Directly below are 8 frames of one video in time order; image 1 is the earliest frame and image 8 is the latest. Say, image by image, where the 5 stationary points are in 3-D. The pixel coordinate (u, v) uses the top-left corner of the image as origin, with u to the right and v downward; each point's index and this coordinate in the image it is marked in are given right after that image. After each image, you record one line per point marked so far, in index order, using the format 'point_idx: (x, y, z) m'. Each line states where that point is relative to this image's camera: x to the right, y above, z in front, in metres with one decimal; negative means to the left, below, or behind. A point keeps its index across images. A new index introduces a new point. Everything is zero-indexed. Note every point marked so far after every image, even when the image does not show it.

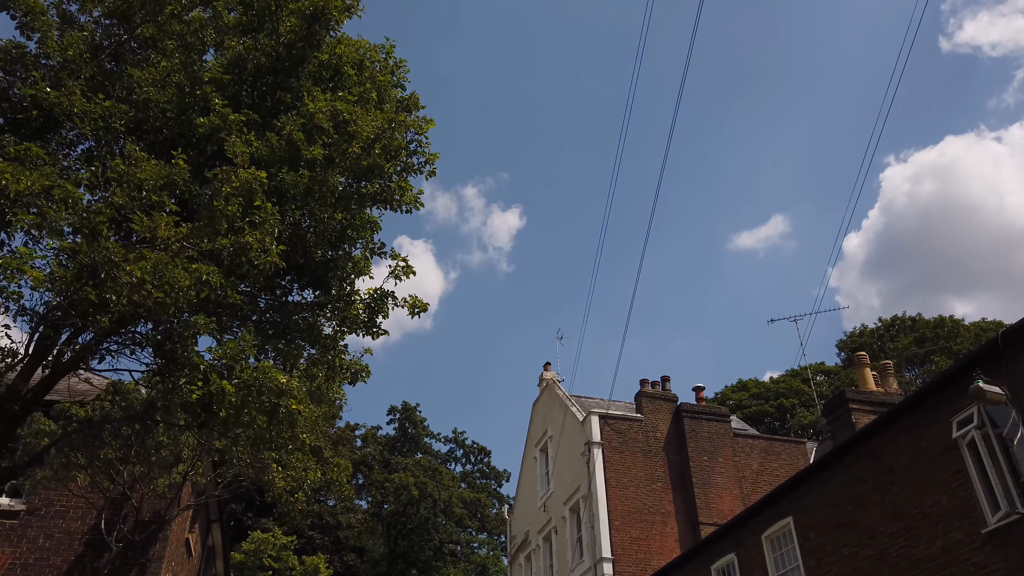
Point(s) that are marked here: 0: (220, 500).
0: (-5.3, -3.9, +14.1) m
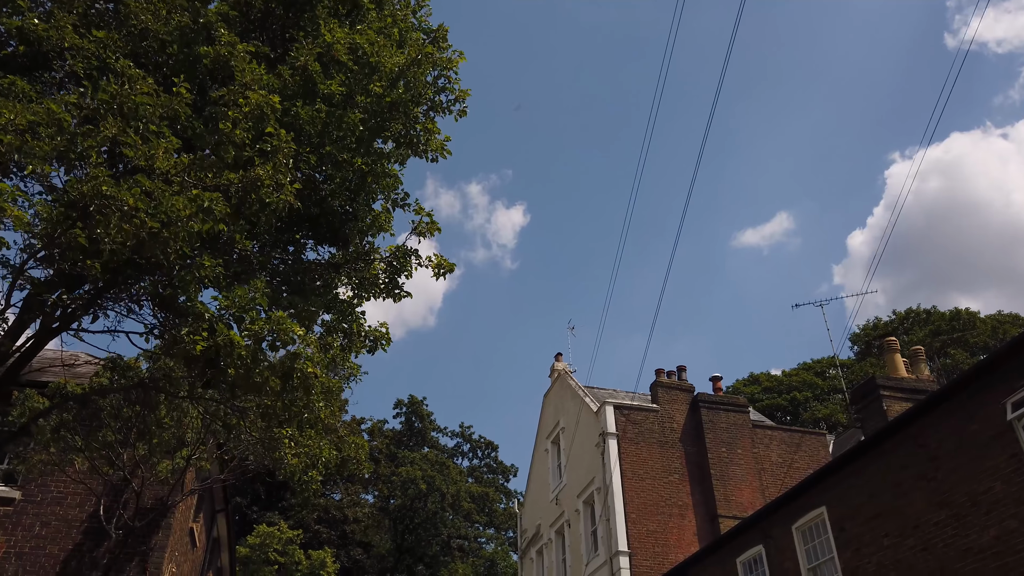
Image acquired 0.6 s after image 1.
0: (-5.0, -3.5, +13.5) m
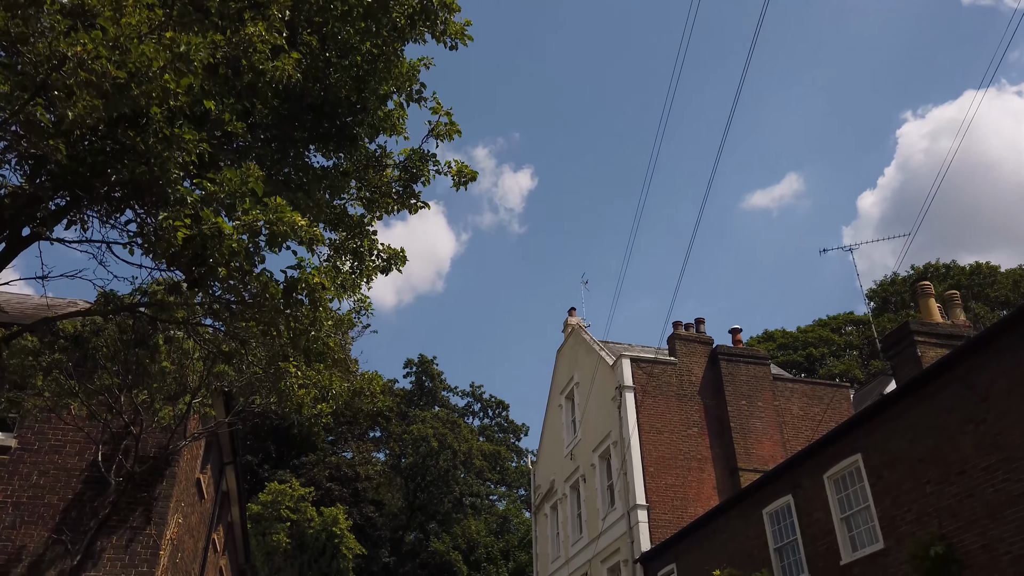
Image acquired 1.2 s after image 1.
0: (-4.7, -2.6, +13.1) m
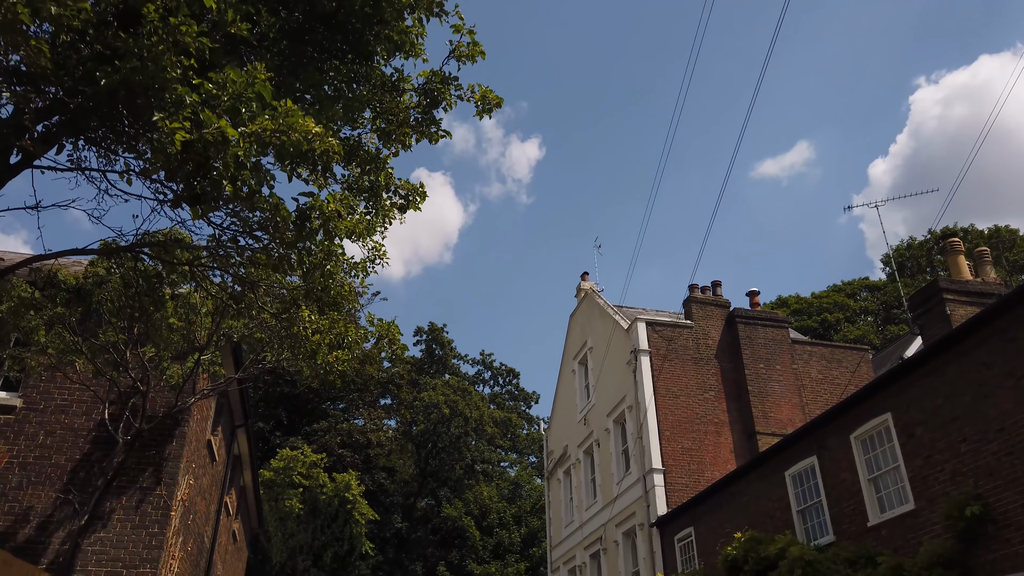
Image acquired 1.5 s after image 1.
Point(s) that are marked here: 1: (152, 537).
0: (-4.4, -1.9, +12.8) m
1: (-4.1, -2.8, +8.8) m
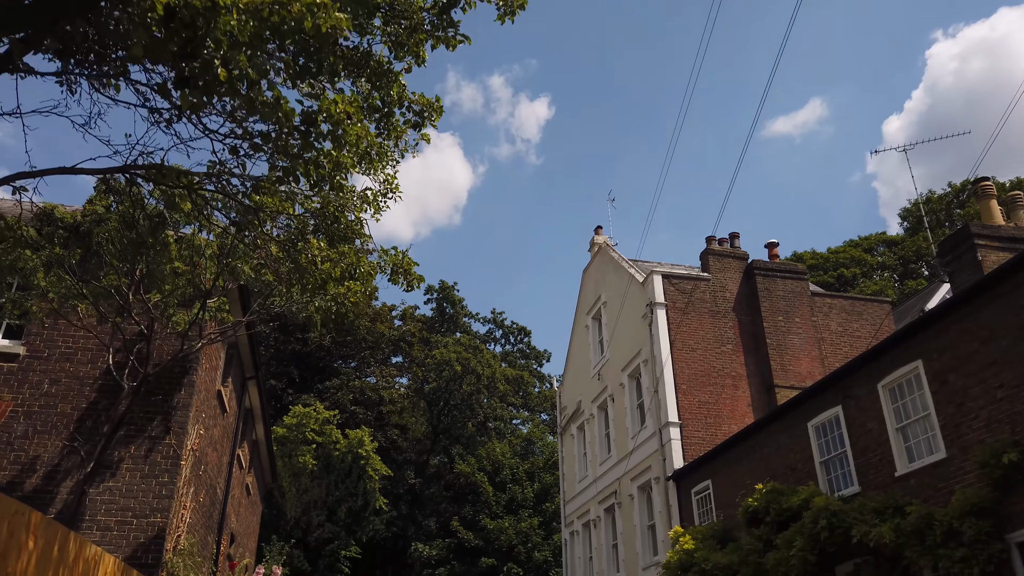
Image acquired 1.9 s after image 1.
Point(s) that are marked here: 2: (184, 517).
0: (-4.2, -1.1, +12.5) m
1: (-3.9, -2.2, +8.6) m
2: (-3.8, -2.7, +9.0) m
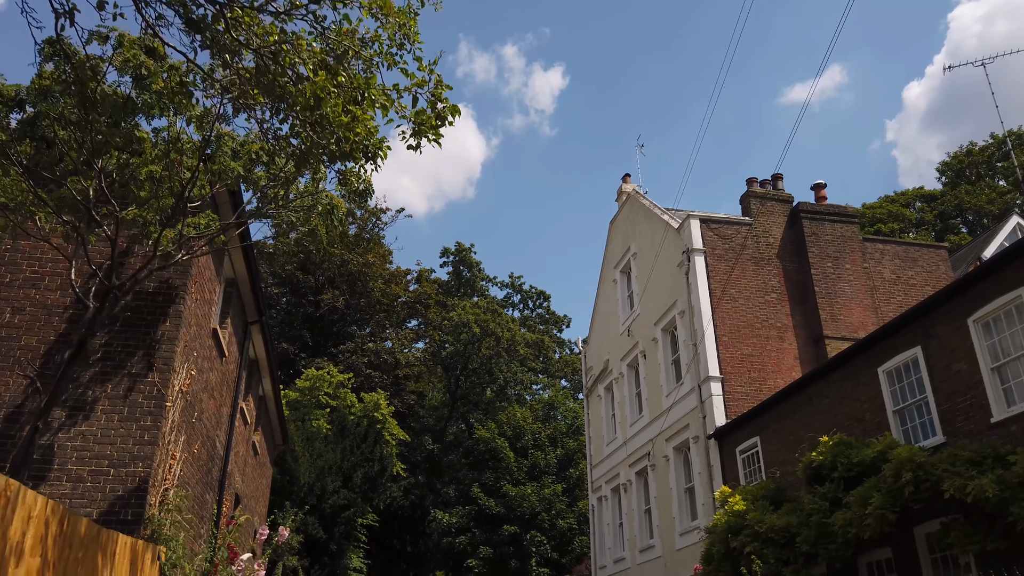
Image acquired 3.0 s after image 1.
0: (-3.7, -0.1, +11.2) m
1: (-3.5, -1.4, +7.4) m
2: (-3.4, -1.8, +7.8) m
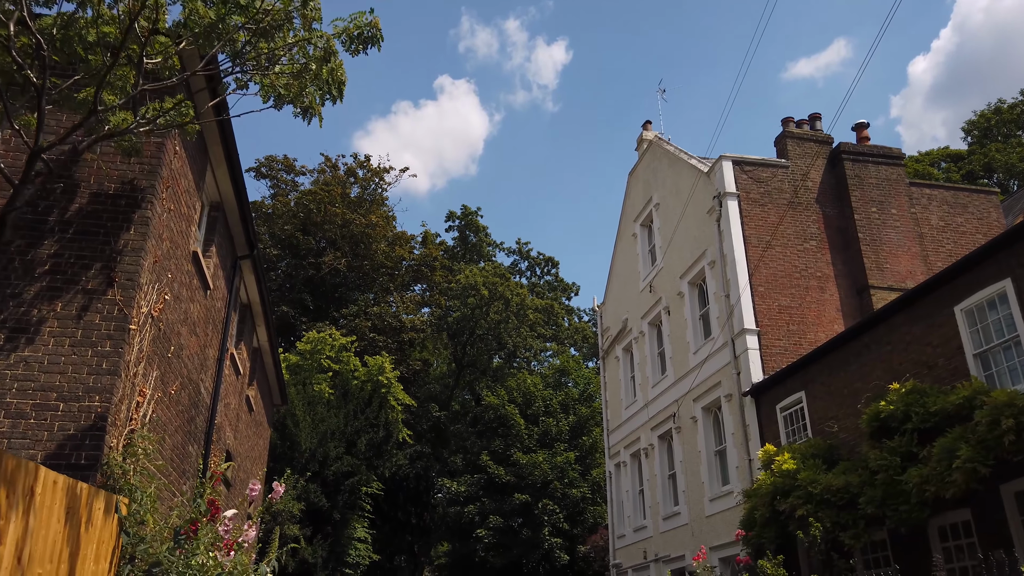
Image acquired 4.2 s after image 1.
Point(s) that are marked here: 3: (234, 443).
0: (-3.4, +0.8, +9.9) m
1: (-3.2, -0.6, +6.0) m
2: (-3.1, -1.0, +6.4) m
3: (-4.2, -2.3, +11.6) m
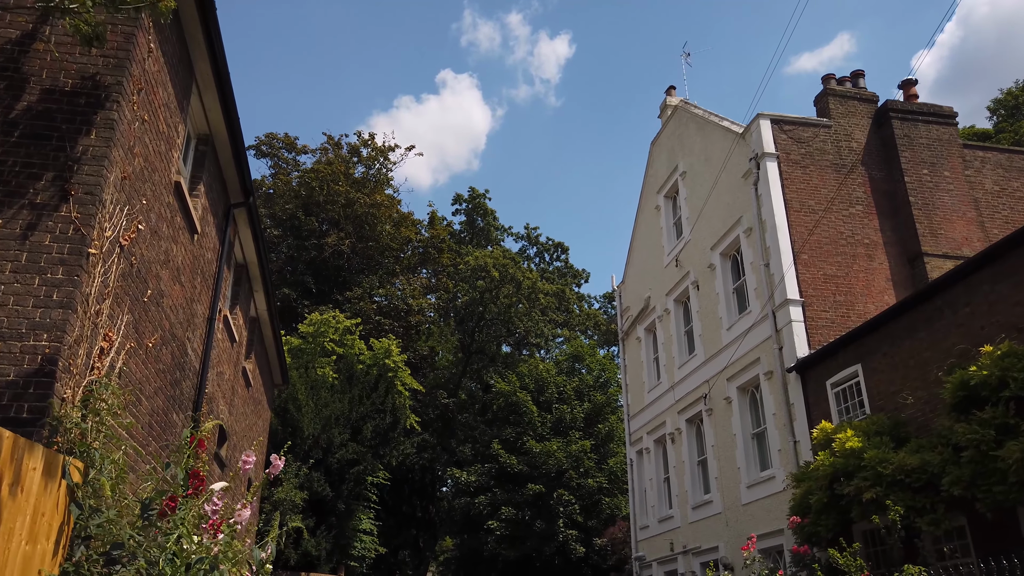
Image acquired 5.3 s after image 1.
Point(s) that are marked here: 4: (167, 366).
0: (-3.0, +1.4, +8.6) m
1: (-2.8, 0.0, +4.8) m
2: (-2.7, -0.4, +5.2) m
3: (-3.8, -1.8, +10.4) m
4: (-3.1, -0.7, +6.9) m
